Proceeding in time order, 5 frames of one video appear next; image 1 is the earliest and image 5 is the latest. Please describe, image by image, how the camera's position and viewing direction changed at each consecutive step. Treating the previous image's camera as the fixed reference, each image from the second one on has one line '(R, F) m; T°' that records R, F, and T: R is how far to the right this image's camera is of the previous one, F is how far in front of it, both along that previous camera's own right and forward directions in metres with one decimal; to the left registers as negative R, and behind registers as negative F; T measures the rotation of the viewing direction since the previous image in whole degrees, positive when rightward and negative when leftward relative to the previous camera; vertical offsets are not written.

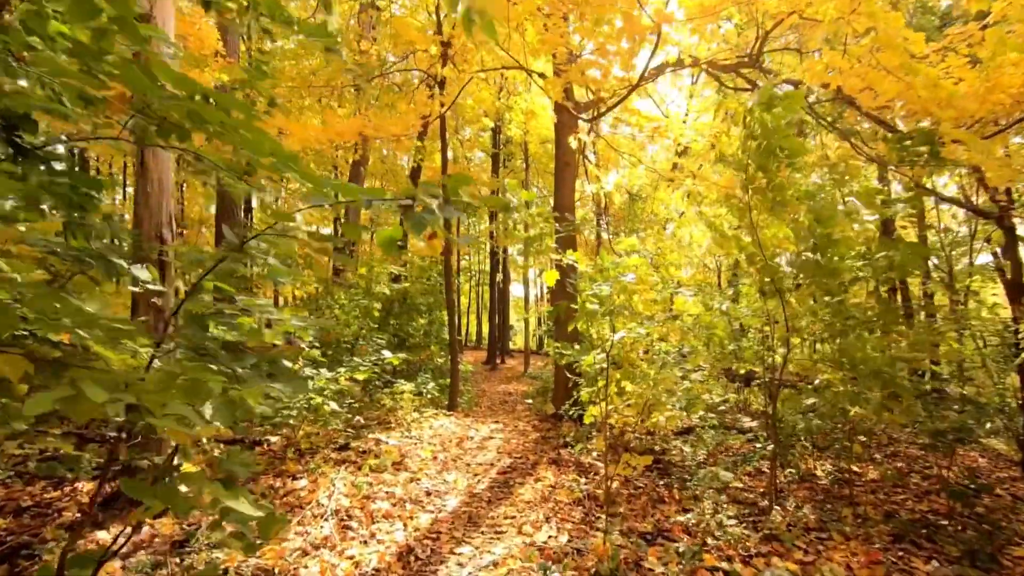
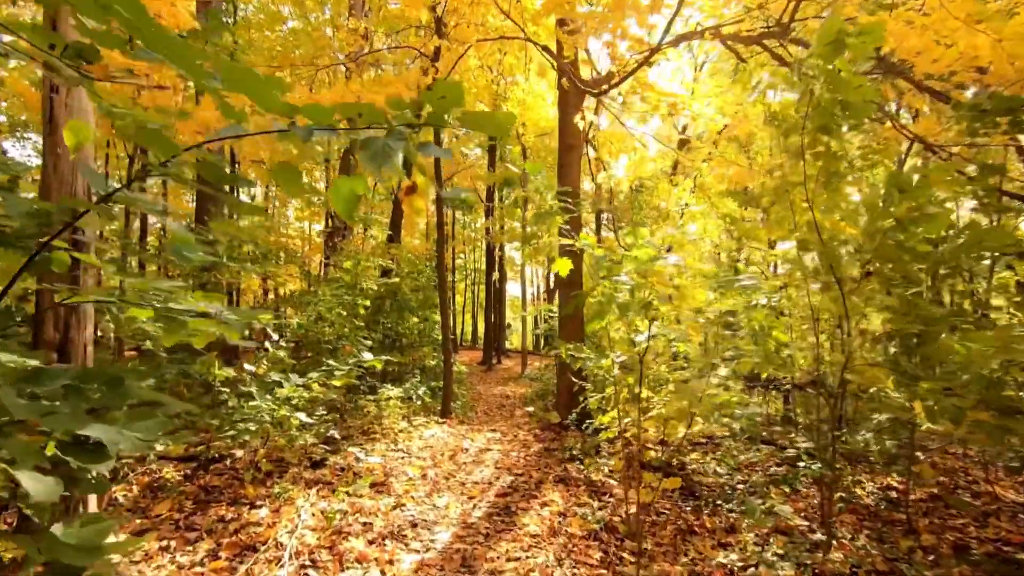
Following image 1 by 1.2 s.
(0.0, +0.7) m; 0°
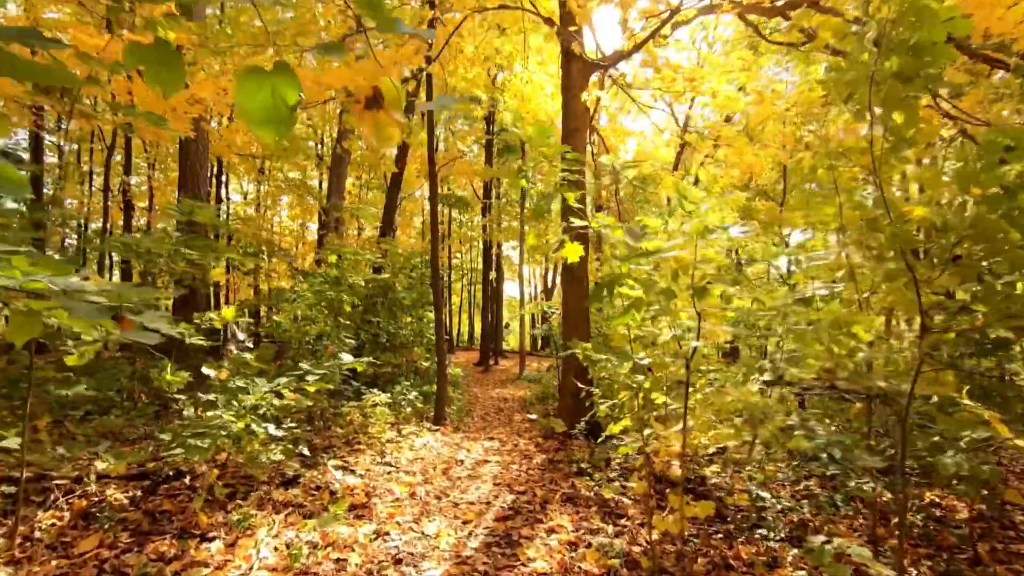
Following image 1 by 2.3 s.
(0.0, +0.6) m; 0°
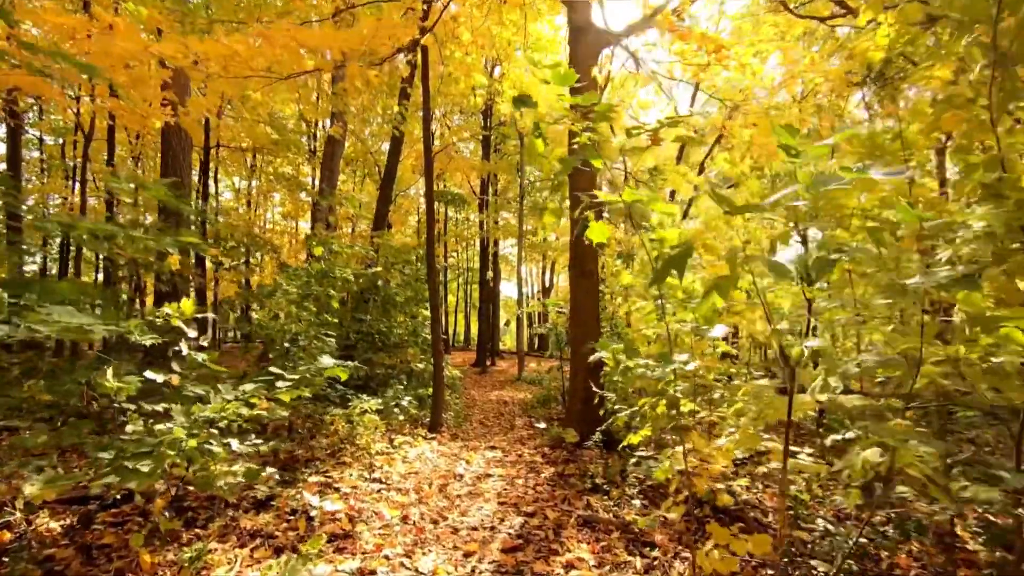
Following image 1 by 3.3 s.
(-0.1, +0.5) m; 0°
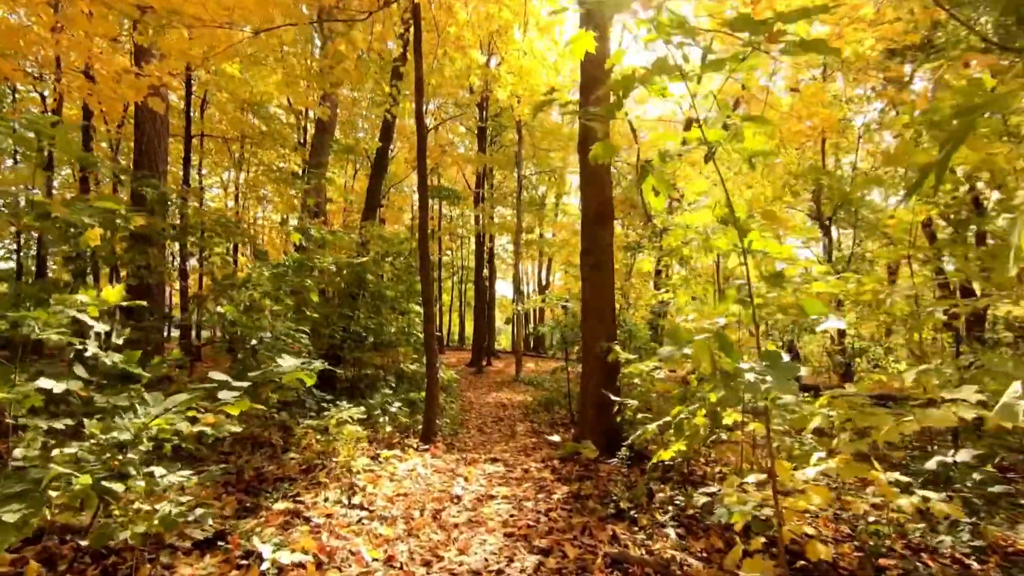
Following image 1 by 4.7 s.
(-0.1, +0.7) m; +1°
